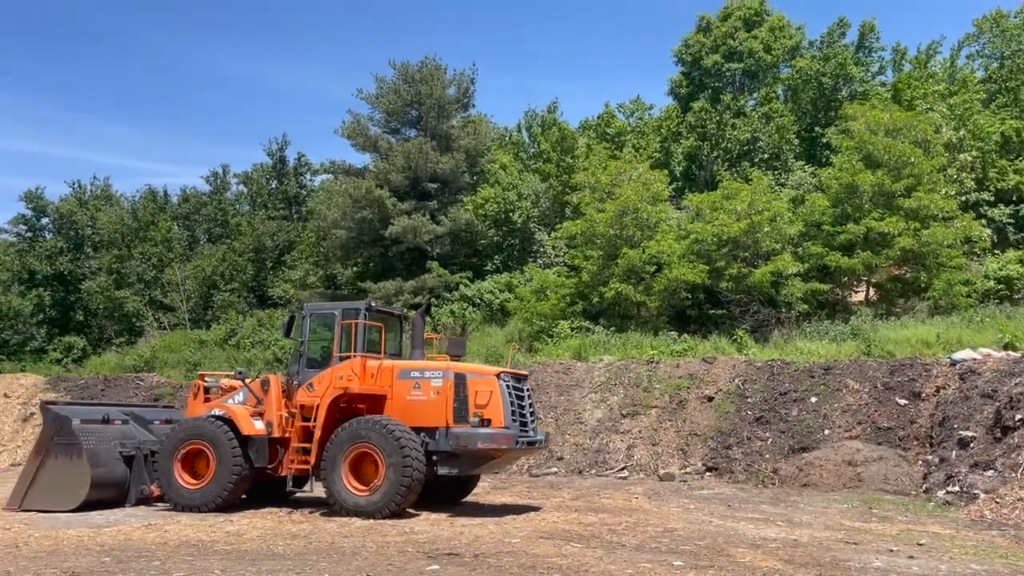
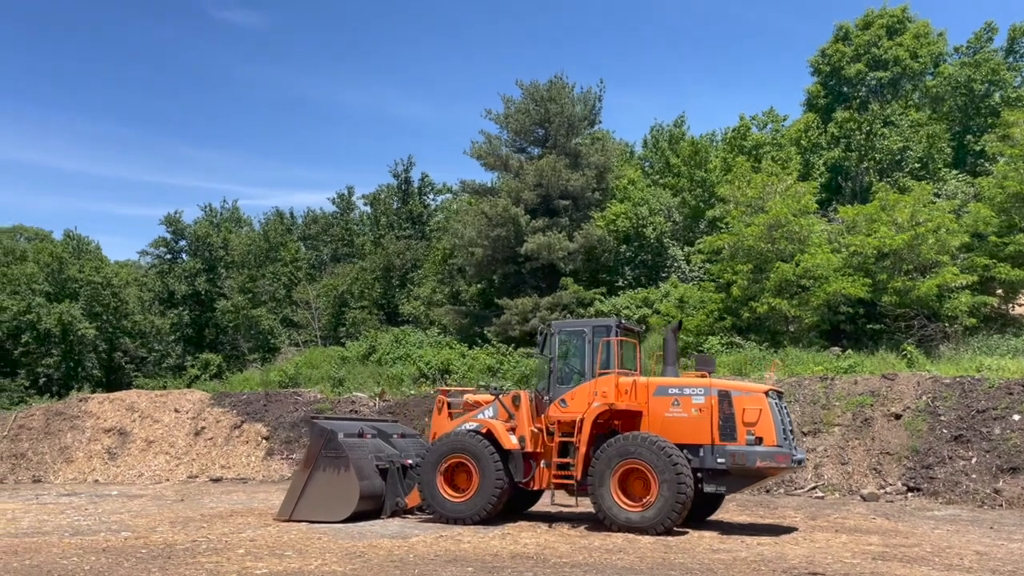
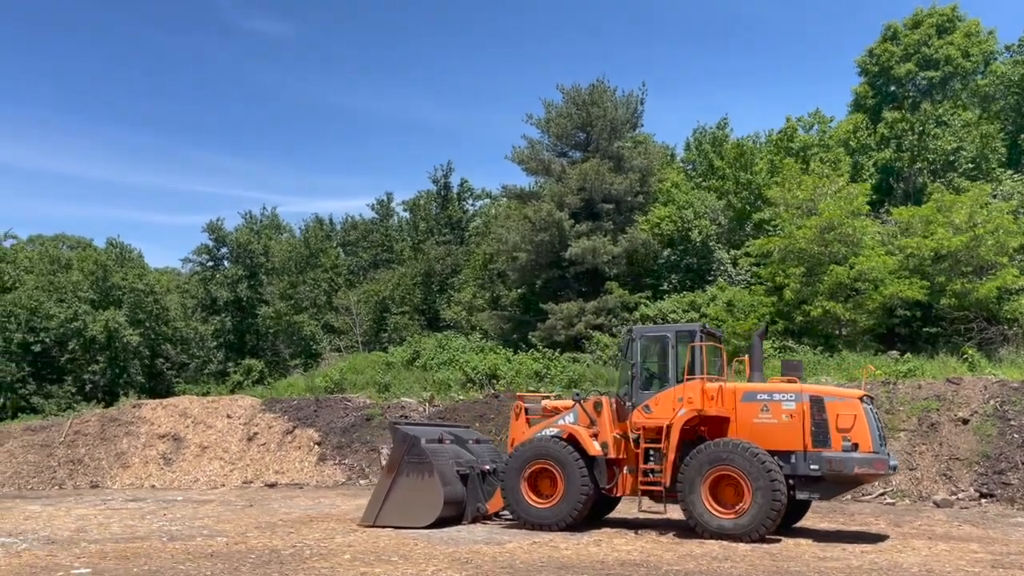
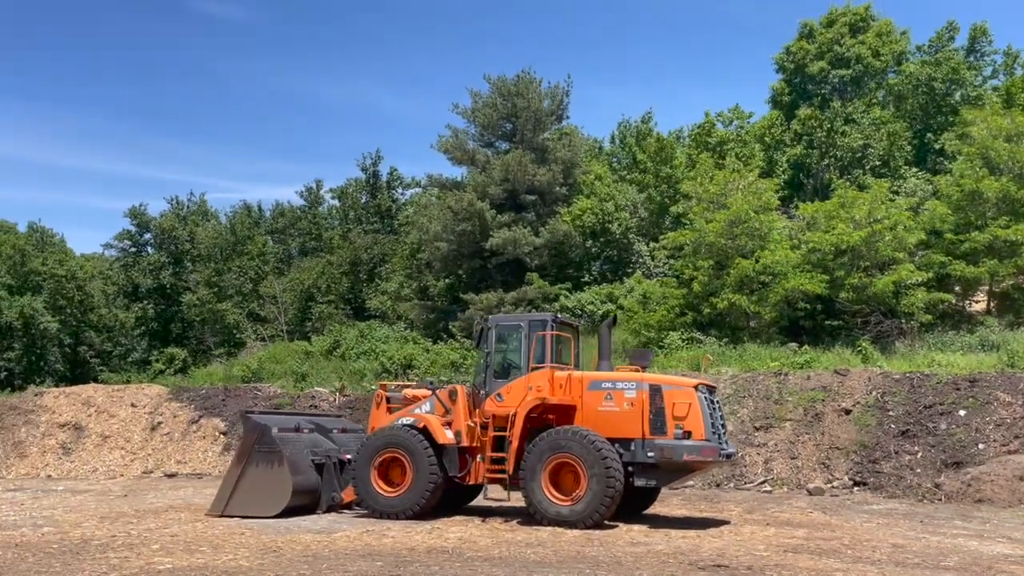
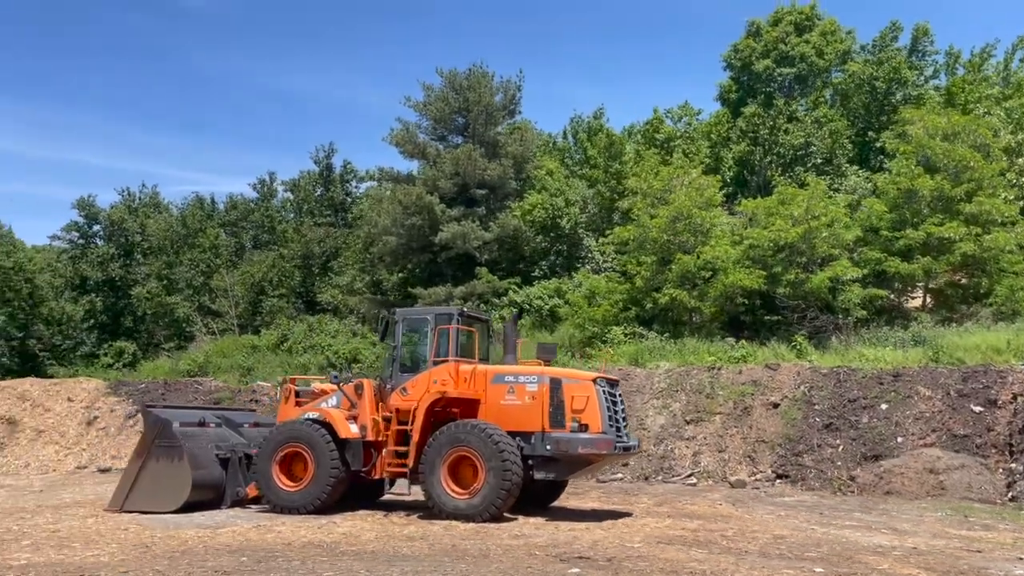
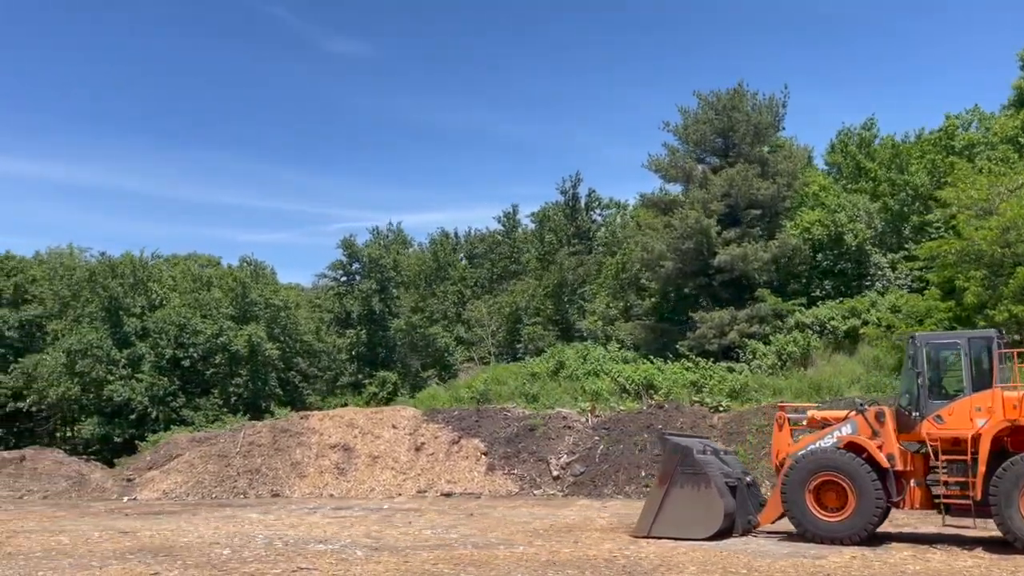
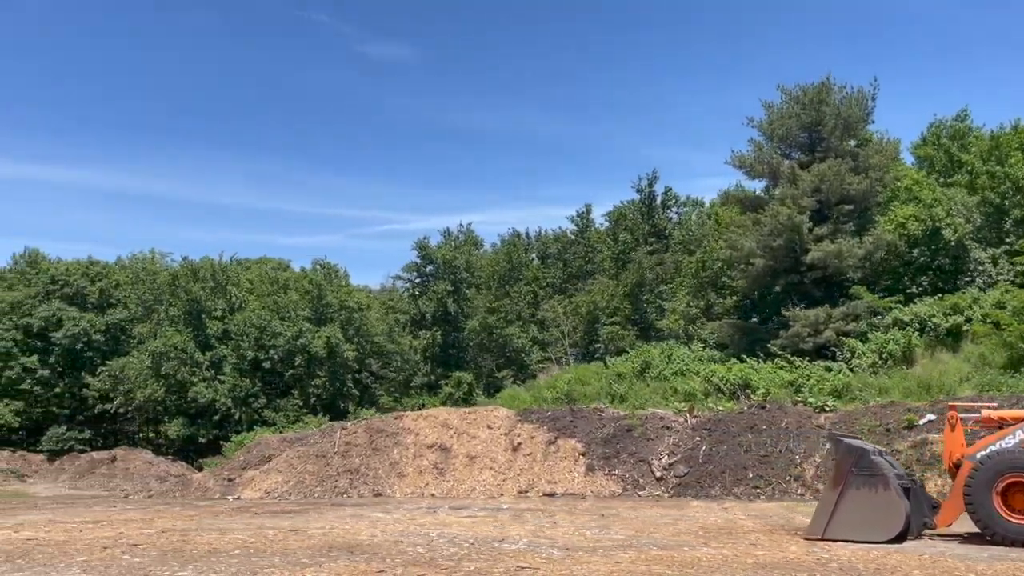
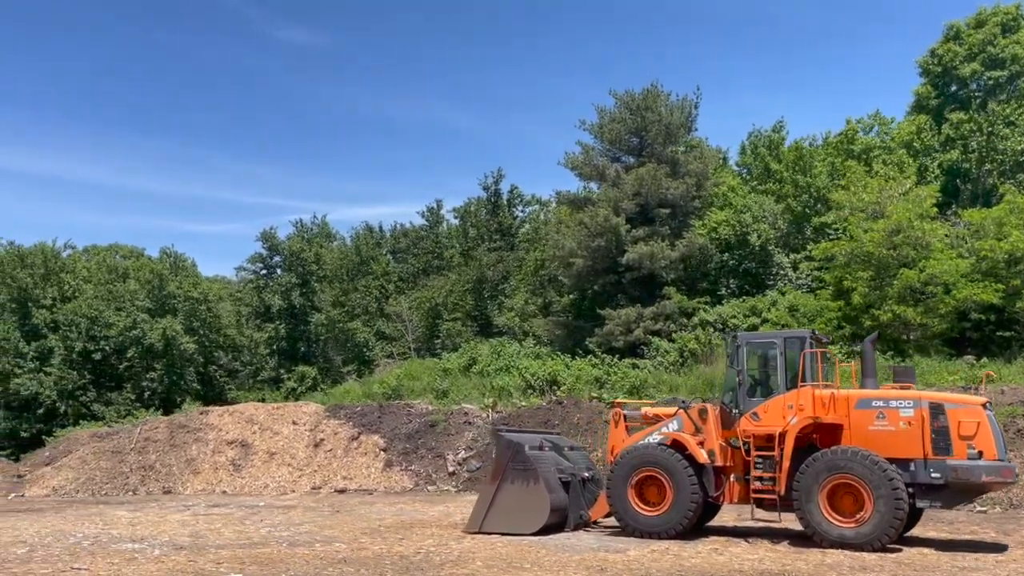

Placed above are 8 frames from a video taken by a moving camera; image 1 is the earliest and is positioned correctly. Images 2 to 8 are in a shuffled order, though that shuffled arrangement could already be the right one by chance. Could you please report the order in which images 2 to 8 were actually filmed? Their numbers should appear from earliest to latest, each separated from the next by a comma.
5, 4, 2, 3, 8, 6, 7
